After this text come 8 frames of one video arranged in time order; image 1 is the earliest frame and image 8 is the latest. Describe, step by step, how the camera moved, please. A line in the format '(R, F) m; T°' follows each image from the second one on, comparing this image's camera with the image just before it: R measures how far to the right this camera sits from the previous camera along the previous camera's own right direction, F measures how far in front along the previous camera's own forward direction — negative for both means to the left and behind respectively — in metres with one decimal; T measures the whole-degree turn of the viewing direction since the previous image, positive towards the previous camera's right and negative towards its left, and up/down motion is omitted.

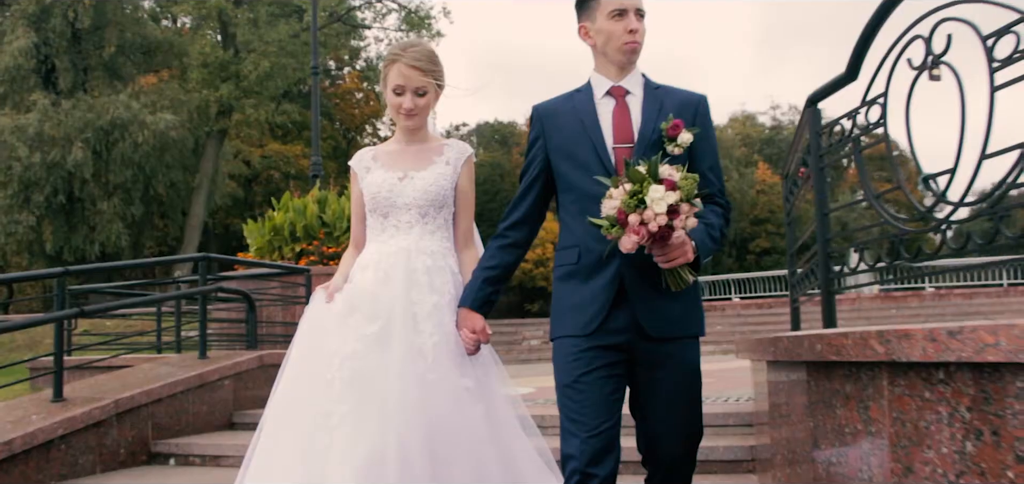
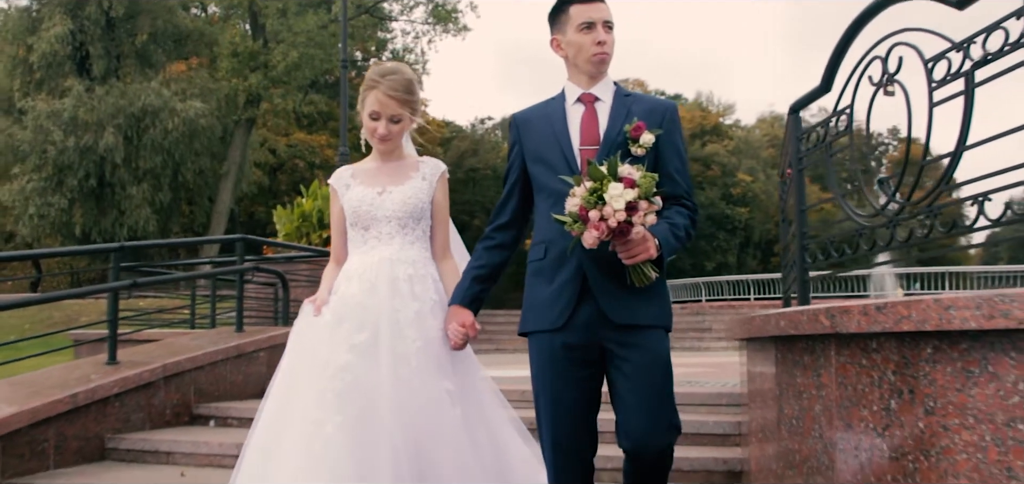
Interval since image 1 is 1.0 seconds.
(0.0, -0.5) m; -1°
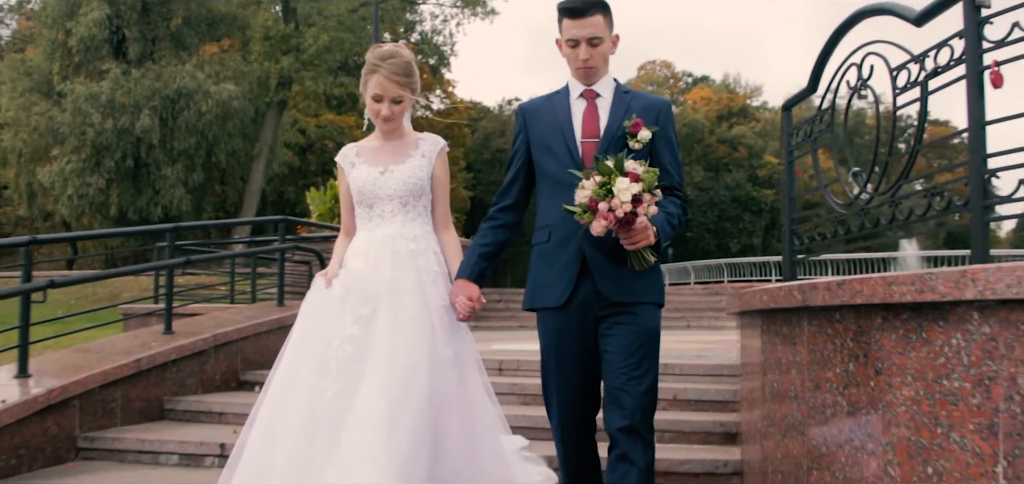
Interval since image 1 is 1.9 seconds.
(+0.1, -0.5) m; -2°
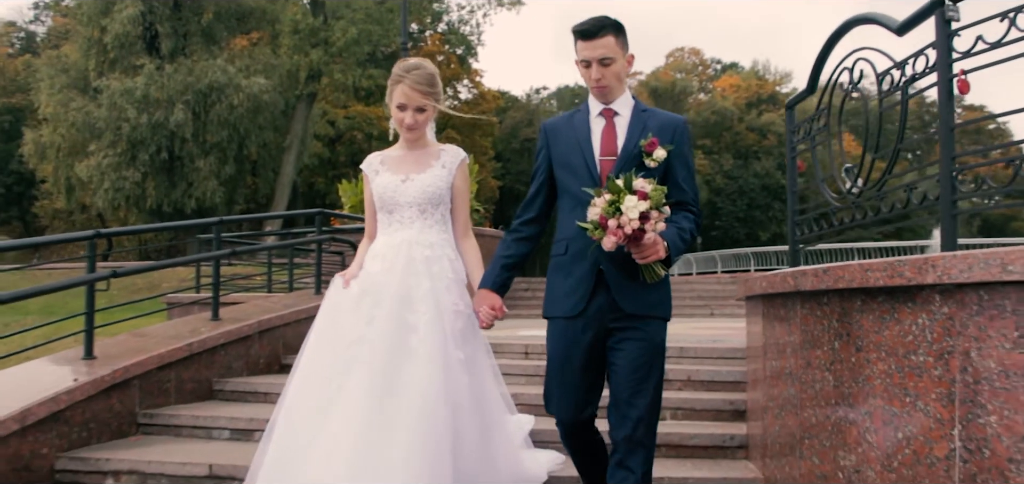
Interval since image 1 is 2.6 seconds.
(0.0, -0.4) m; -2°
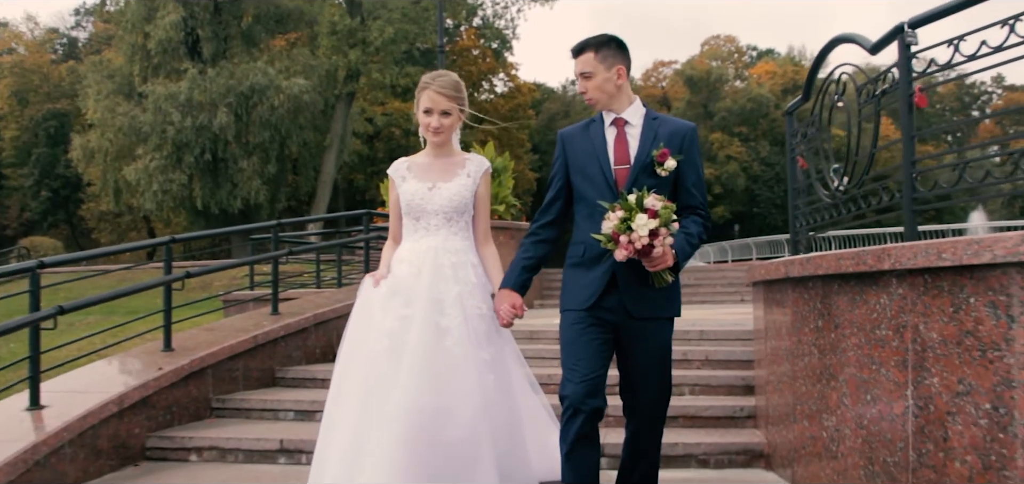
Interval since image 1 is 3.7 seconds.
(+0.1, -0.6) m; -3°
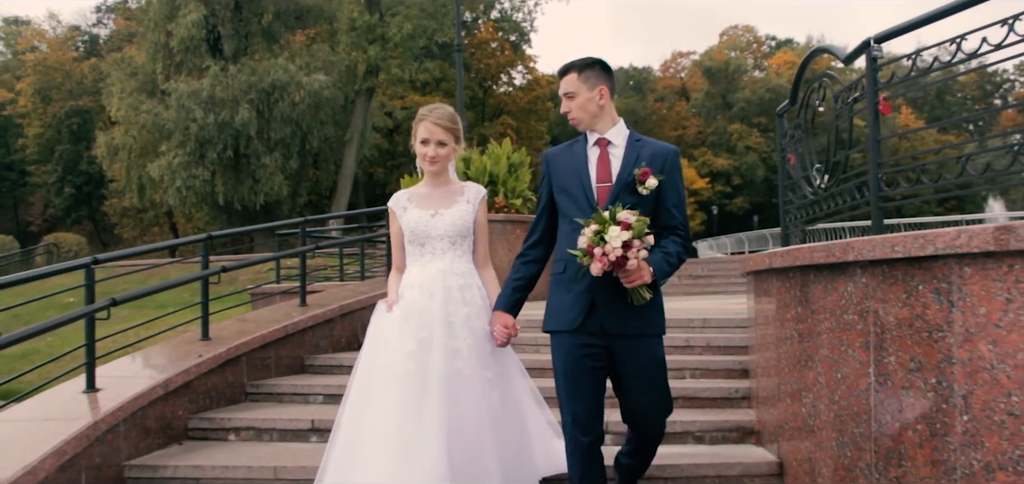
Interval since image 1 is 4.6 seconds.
(+0.1, -0.4) m; -1°
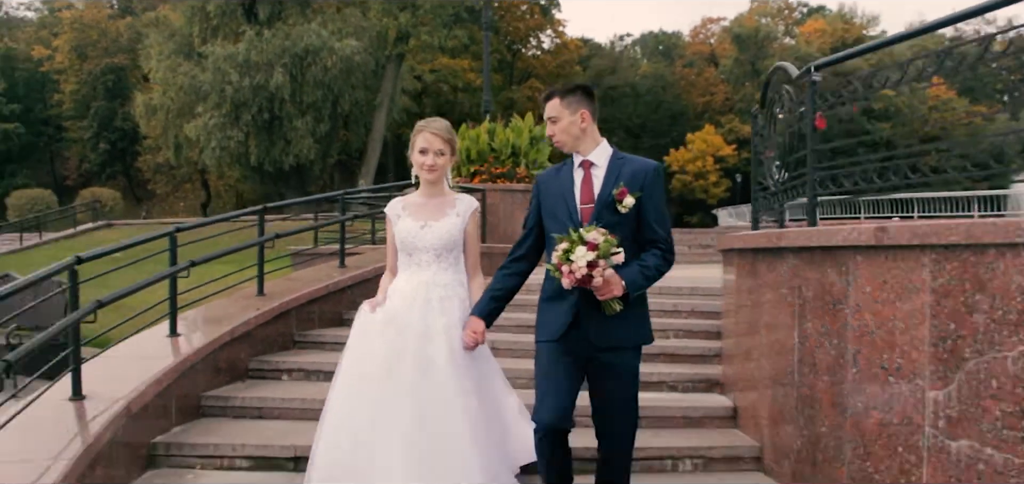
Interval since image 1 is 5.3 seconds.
(+0.1, -1.0) m; -2°
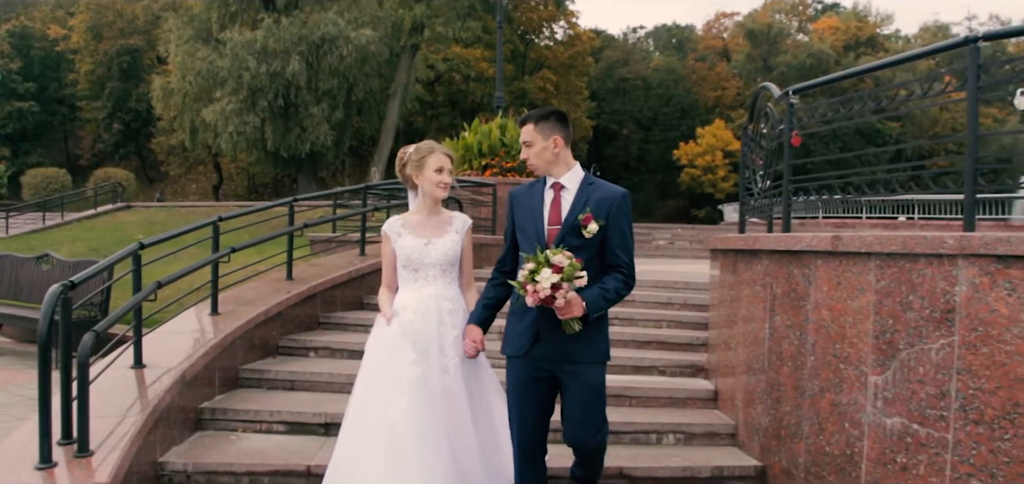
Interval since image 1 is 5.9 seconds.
(0.0, -0.7) m; -1°
